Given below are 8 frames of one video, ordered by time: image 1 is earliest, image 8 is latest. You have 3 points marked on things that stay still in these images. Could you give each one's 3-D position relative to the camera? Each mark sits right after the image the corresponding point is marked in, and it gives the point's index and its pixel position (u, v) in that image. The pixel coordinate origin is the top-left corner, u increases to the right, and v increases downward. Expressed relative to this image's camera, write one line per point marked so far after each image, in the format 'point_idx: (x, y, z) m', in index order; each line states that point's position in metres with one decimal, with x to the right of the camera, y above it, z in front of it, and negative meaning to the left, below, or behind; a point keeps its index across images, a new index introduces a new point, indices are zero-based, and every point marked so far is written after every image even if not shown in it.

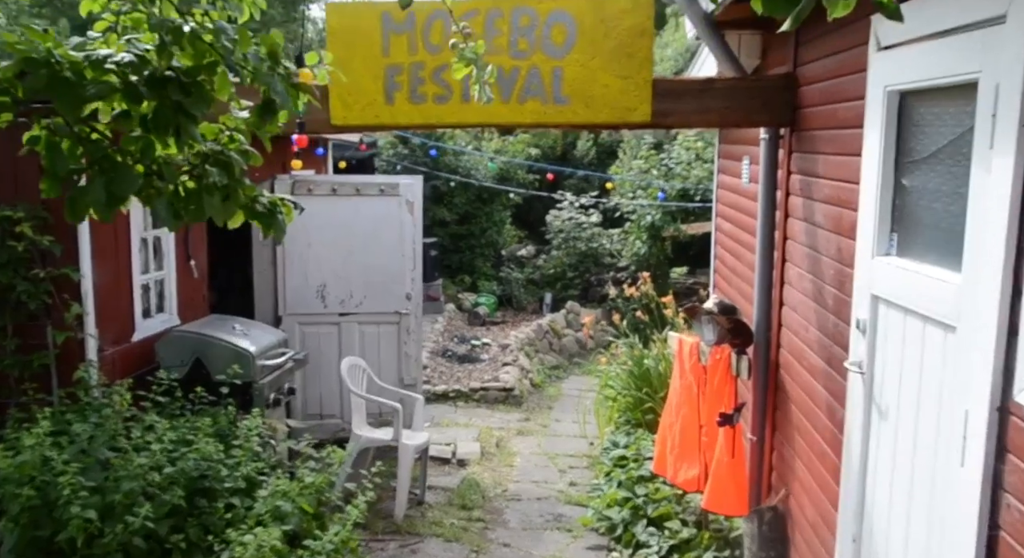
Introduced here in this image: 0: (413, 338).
0: (-0.8, -0.5, +6.2) m
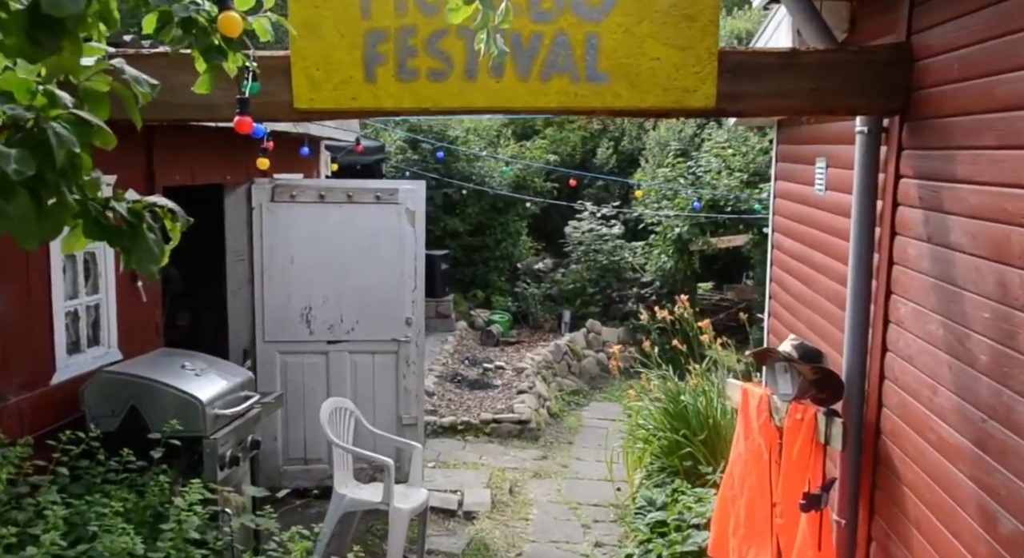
0: (-0.6, -0.6, +5.3) m
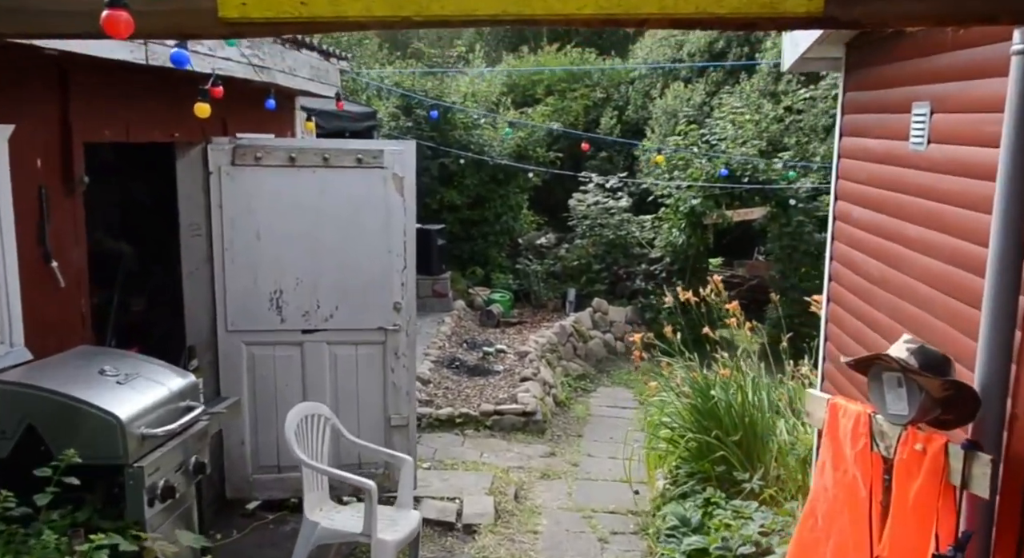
0: (-0.6, -0.5, +4.6) m
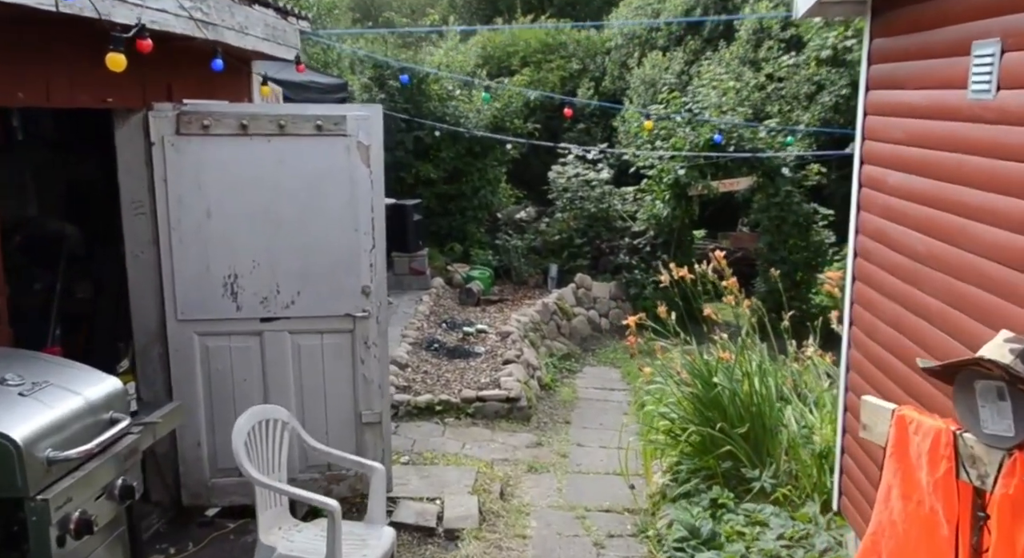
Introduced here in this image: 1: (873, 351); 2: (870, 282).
0: (-0.7, -0.4, +4.1) m
1: (+1.4, -0.3, +3.1) m
2: (+1.4, 0.0, +3.2) m
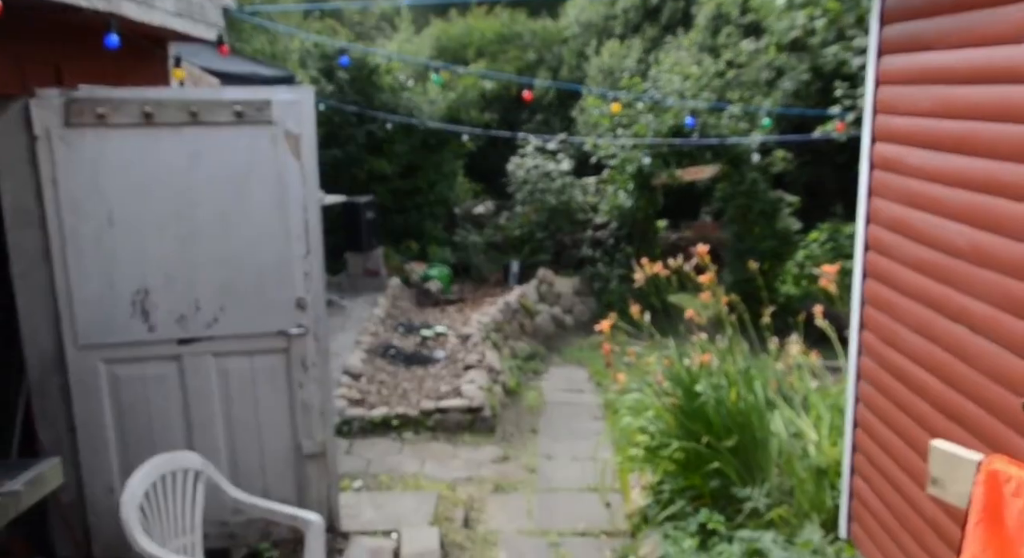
0: (-0.9, -0.4, +3.6) m
1: (+1.3, -0.3, +2.7) m
2: (+1.3, 0.0, +2.8) m
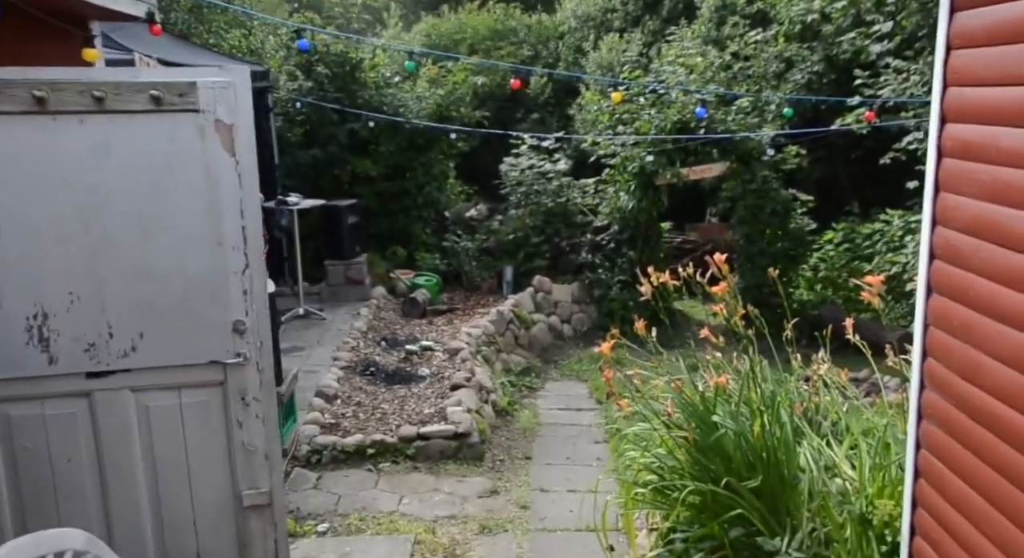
0: (-0.9, -0.5, +3.0) m
1: (+1.2, -0.3, +2.1) m
2: (+1.2, 0.0, +2.2) m
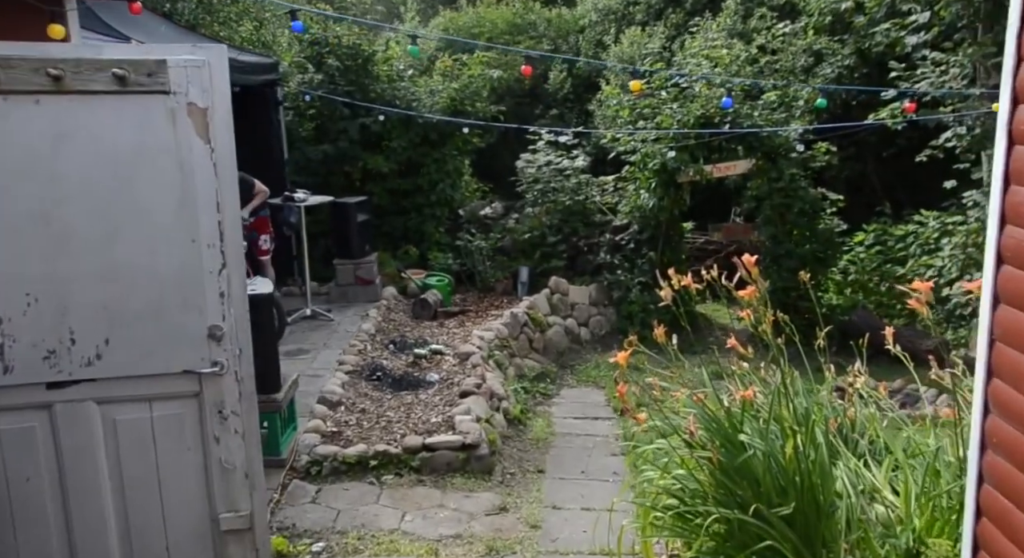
0: (-0.9, -0.5, +2.7) m
1: (+1.2, -0.3, +1.8) m
2: (+1.2, -0.1, +1.8) m
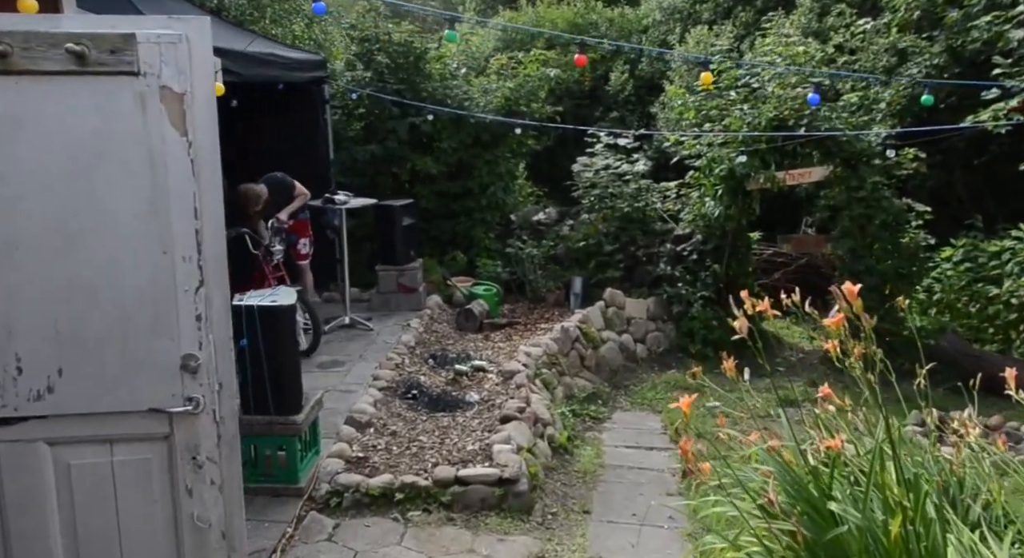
0: (-0.8, -0.6, +2.3) m
1: (+1.2, -0.4, +1.2) m
2: (+1.2, -0.2, +1.2) m
